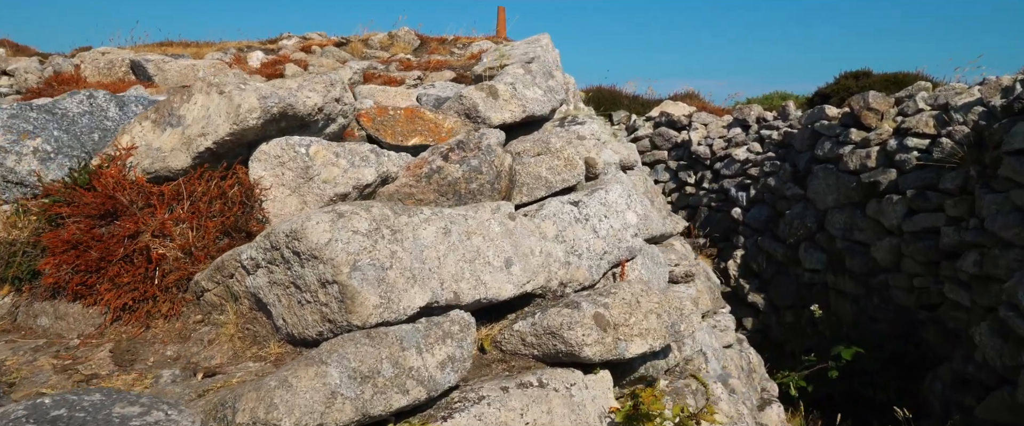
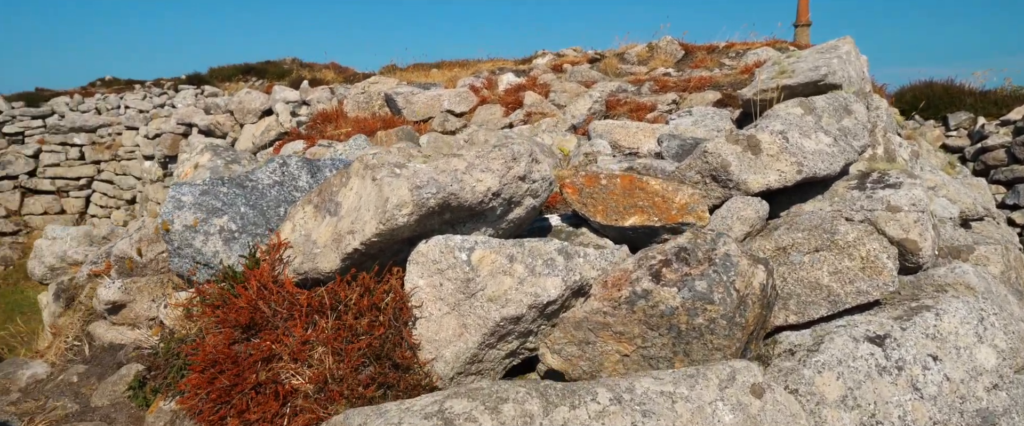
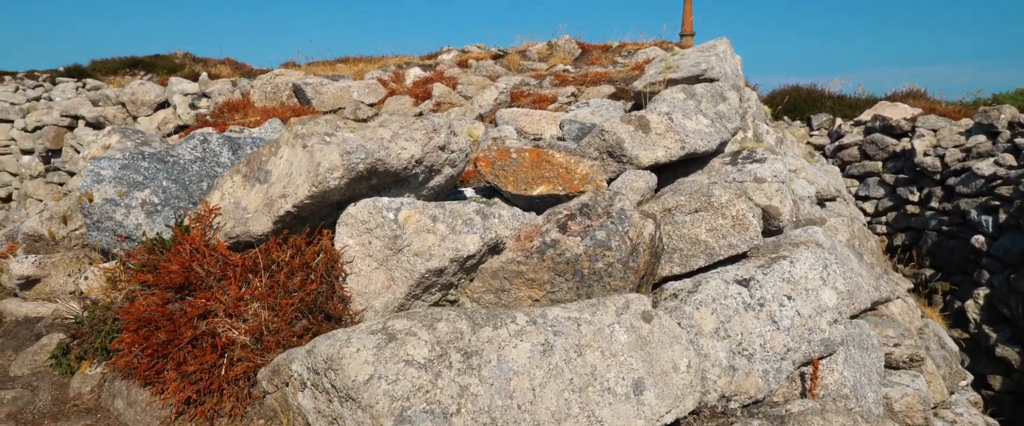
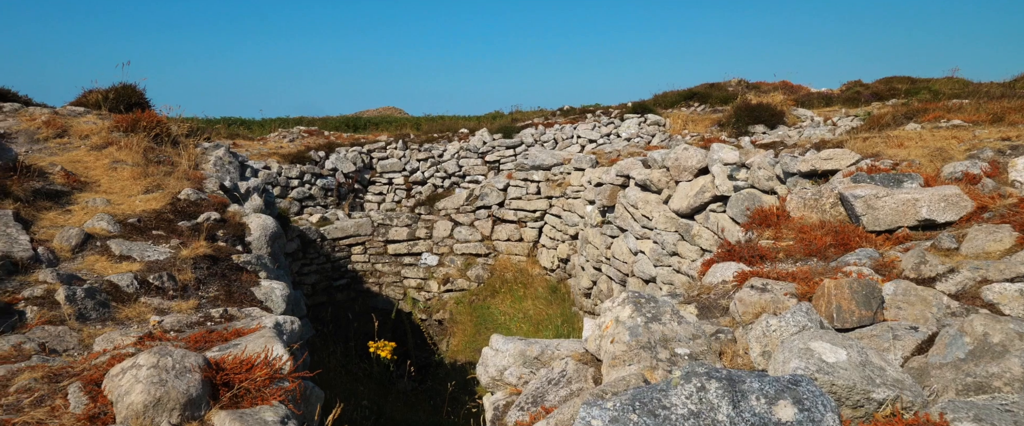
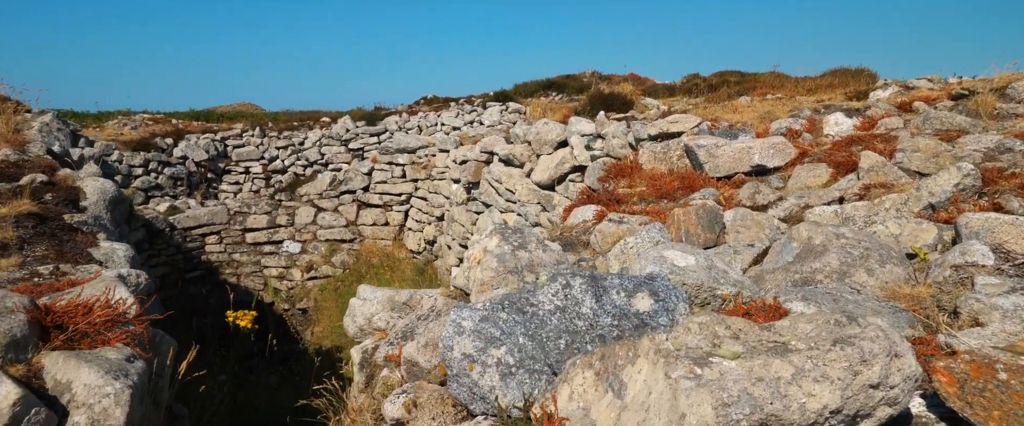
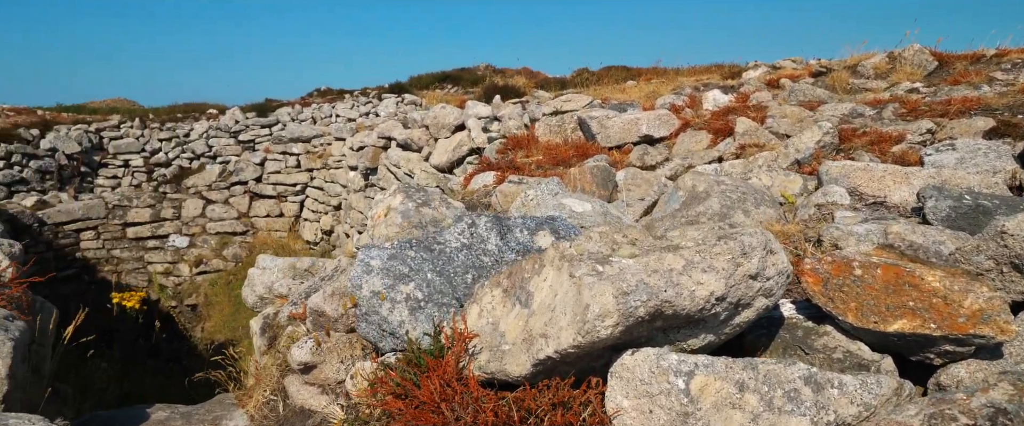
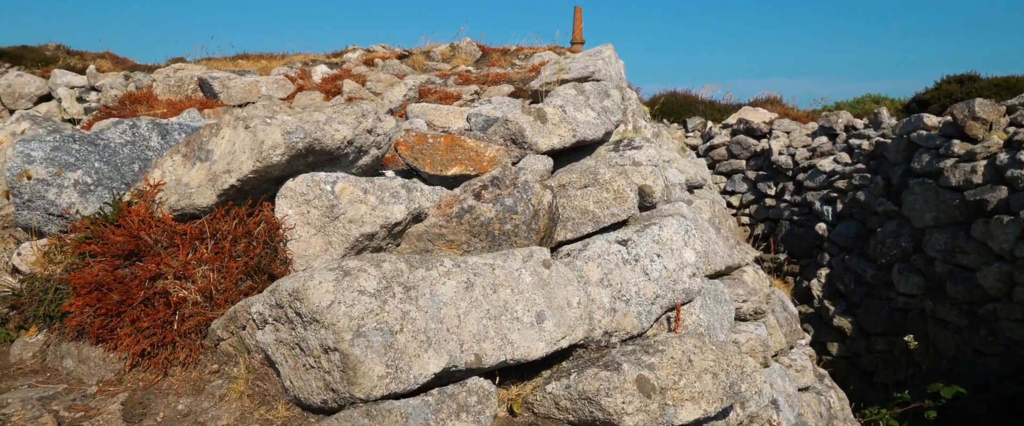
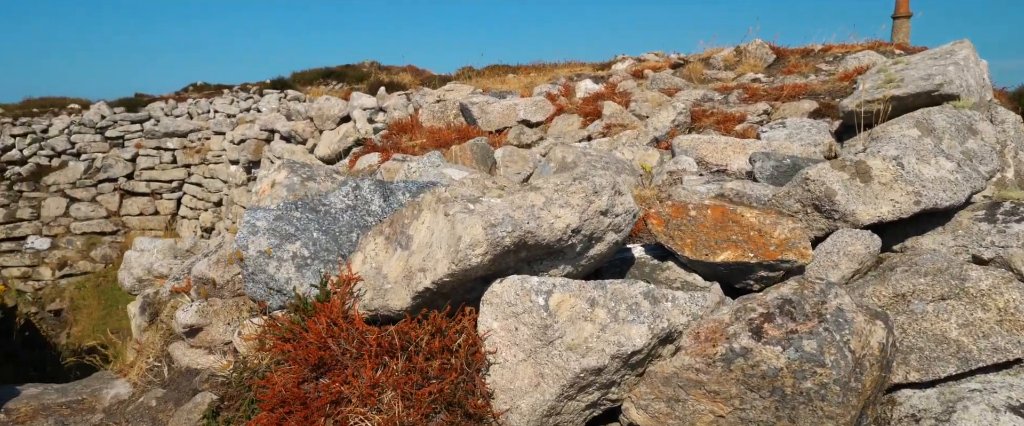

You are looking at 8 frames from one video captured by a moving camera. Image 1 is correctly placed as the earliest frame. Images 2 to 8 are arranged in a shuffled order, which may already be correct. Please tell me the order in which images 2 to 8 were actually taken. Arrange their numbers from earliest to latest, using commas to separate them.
7, 3, 2, 8, 6, 5, 4
